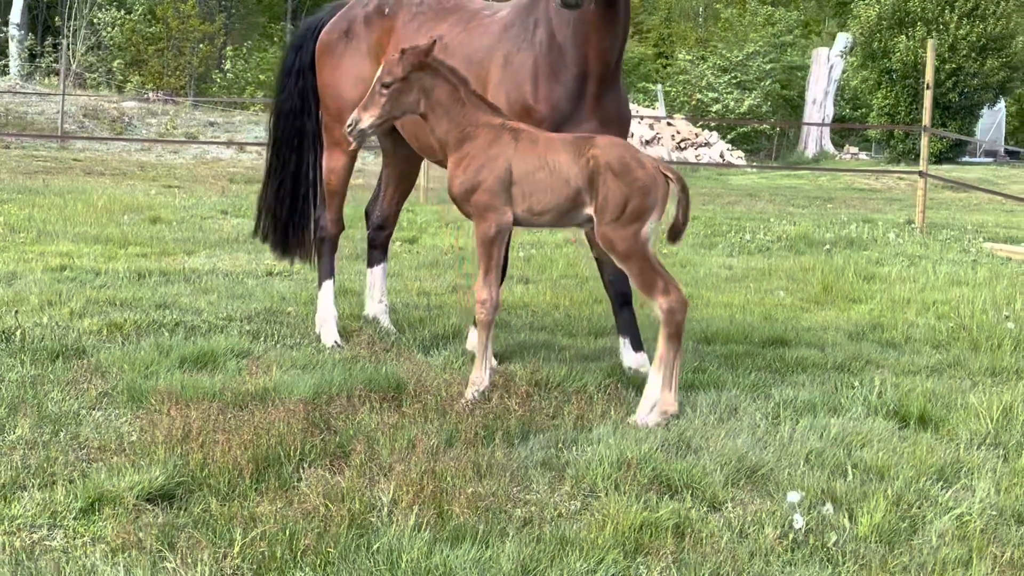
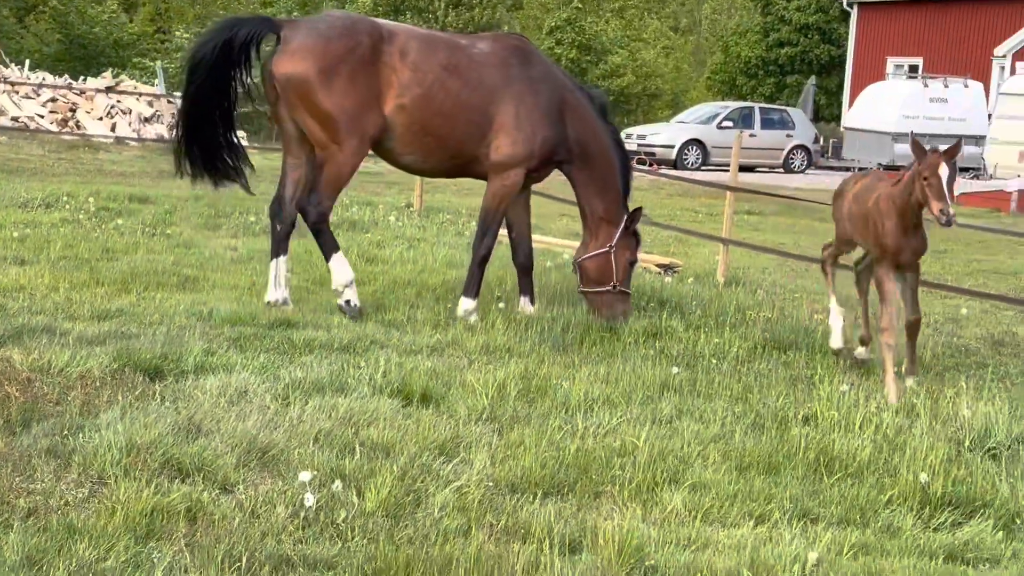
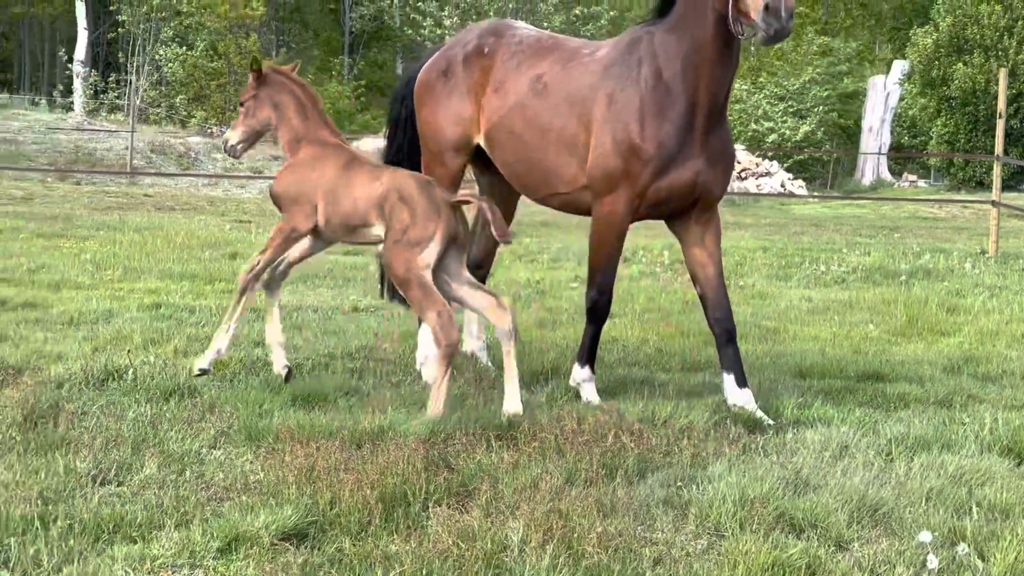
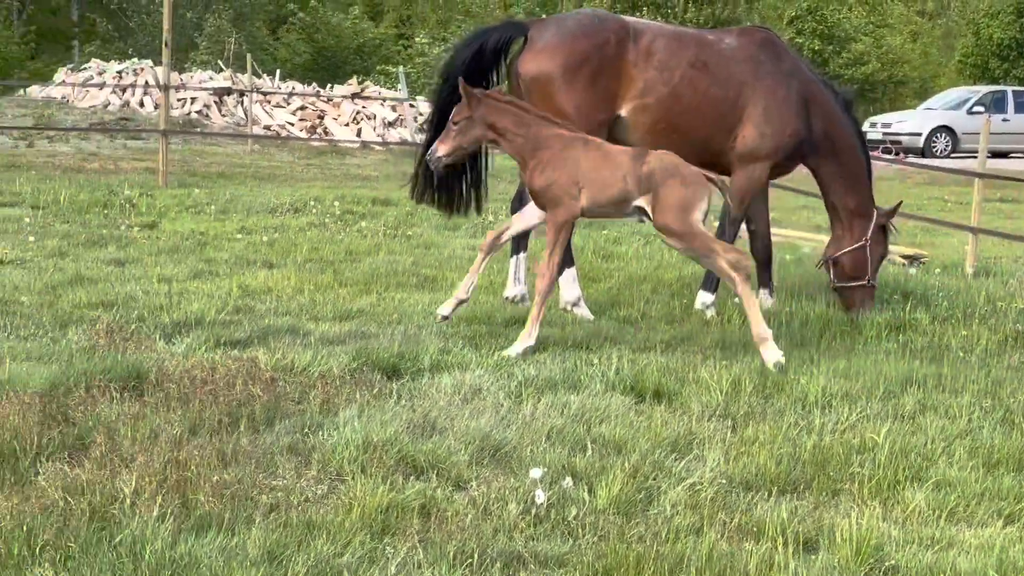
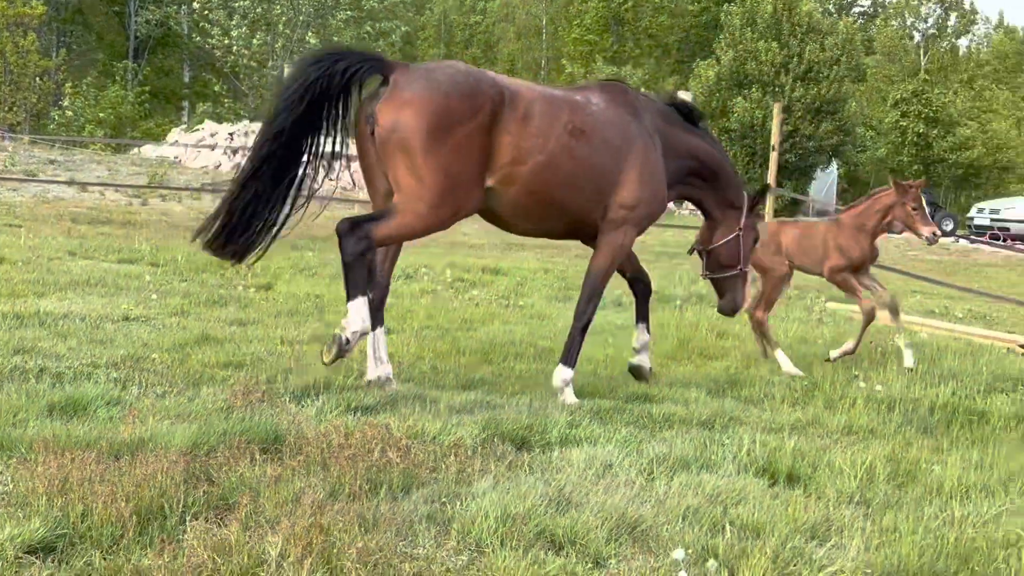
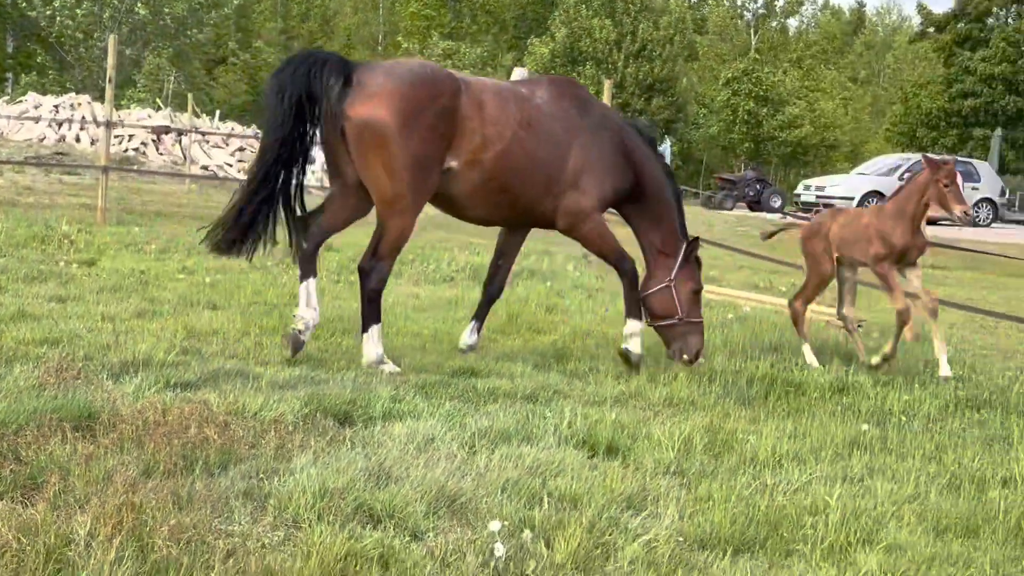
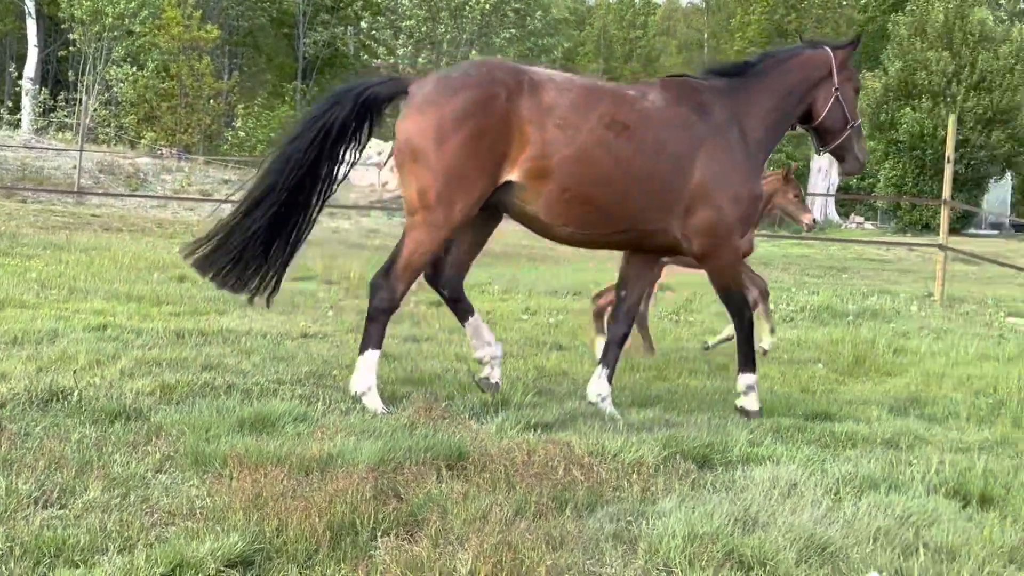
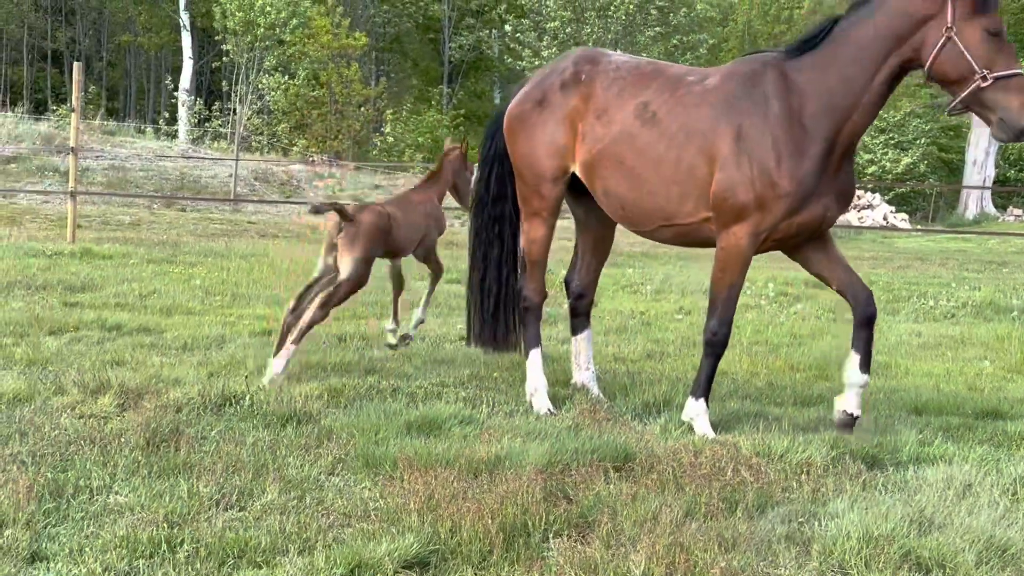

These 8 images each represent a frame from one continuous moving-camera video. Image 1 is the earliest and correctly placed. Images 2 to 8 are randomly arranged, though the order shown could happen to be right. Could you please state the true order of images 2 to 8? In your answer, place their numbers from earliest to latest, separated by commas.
3, 8, 7, 5, 6, 2, 4
